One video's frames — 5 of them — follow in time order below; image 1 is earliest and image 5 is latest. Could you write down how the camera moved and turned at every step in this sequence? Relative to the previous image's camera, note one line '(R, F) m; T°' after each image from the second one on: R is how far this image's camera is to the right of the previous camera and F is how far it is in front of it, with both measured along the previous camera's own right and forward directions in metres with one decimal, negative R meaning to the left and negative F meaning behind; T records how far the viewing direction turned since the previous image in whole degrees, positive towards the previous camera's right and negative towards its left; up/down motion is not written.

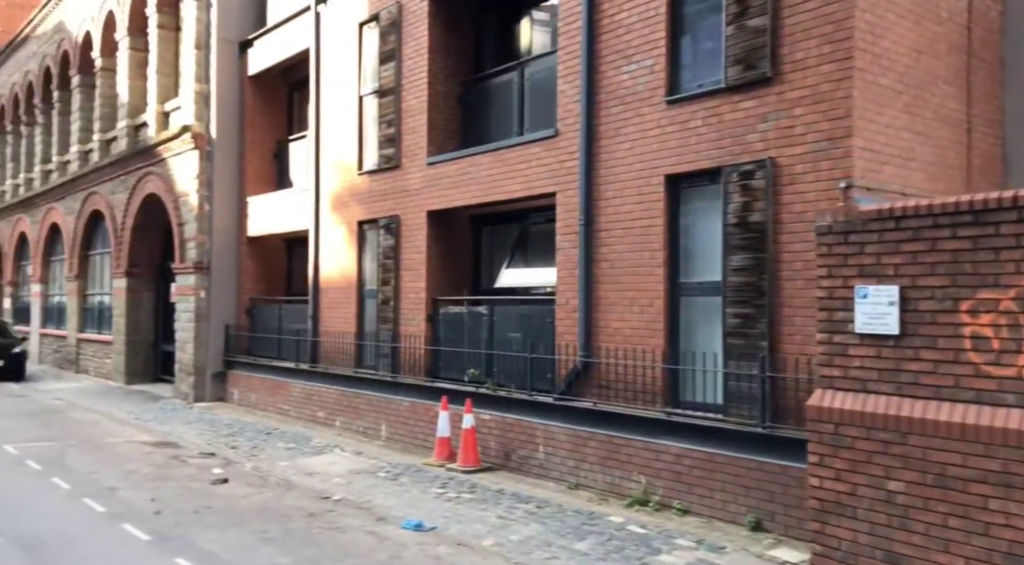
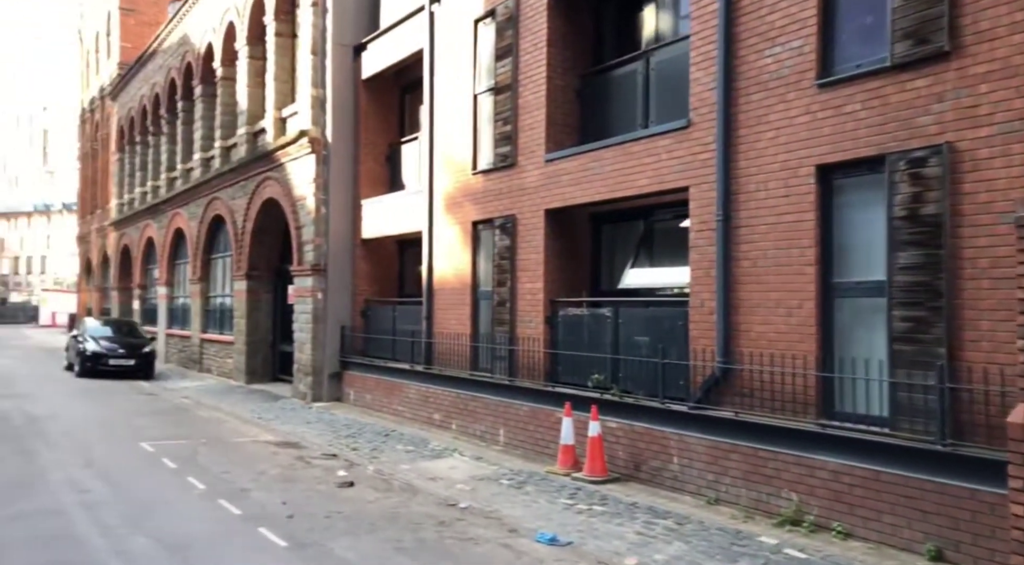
(-0.7, +0.4) m; -7°
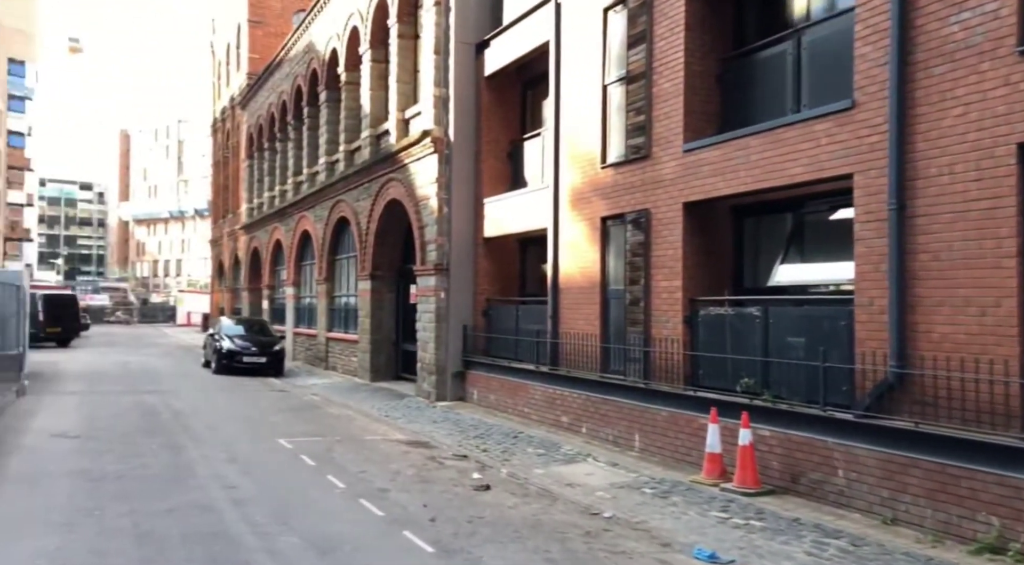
(-0.7, +0.4) m; -8°
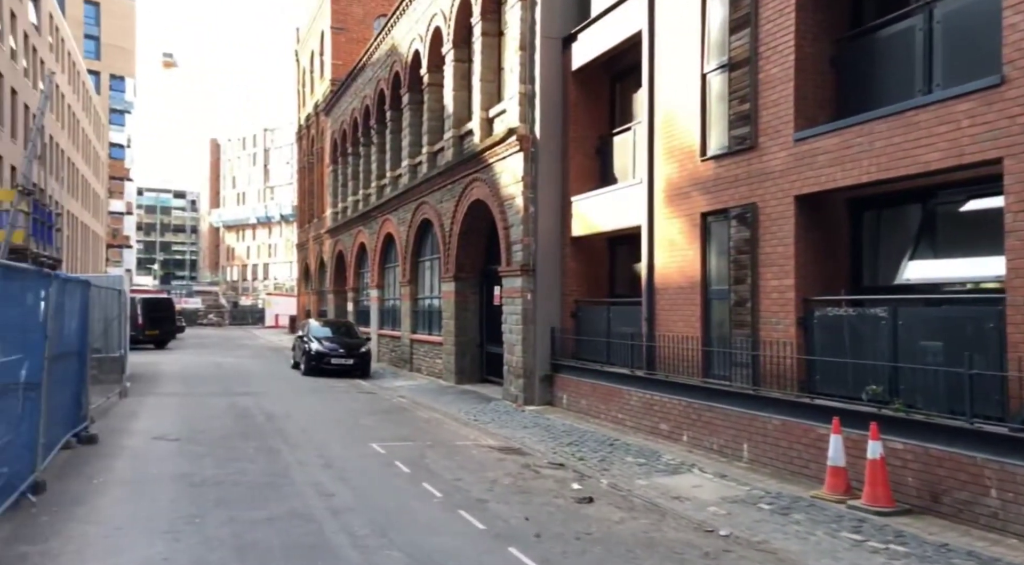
(-0.4, +0.4) m; -6°
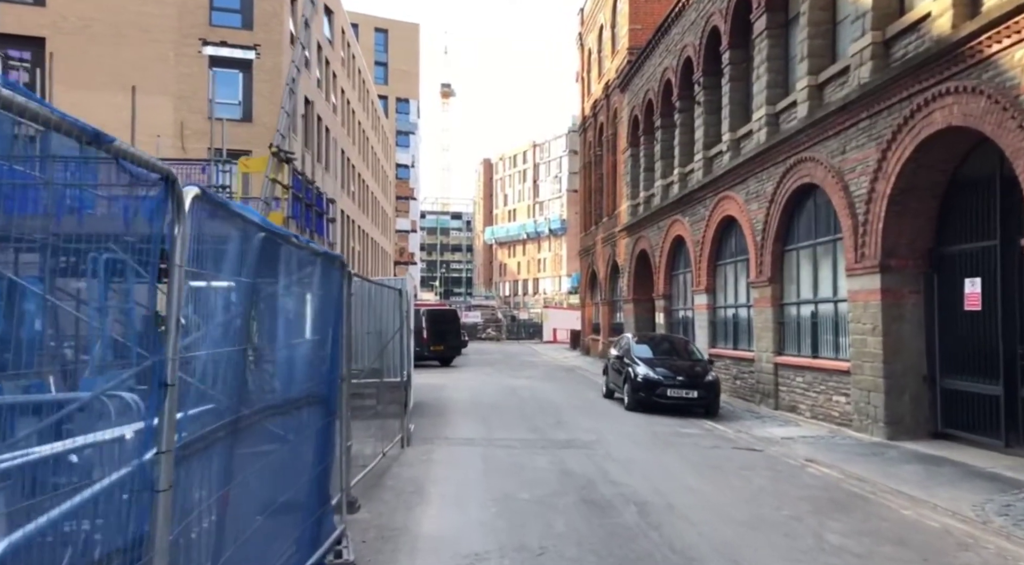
(-3.0, +5.3) m; -21°
